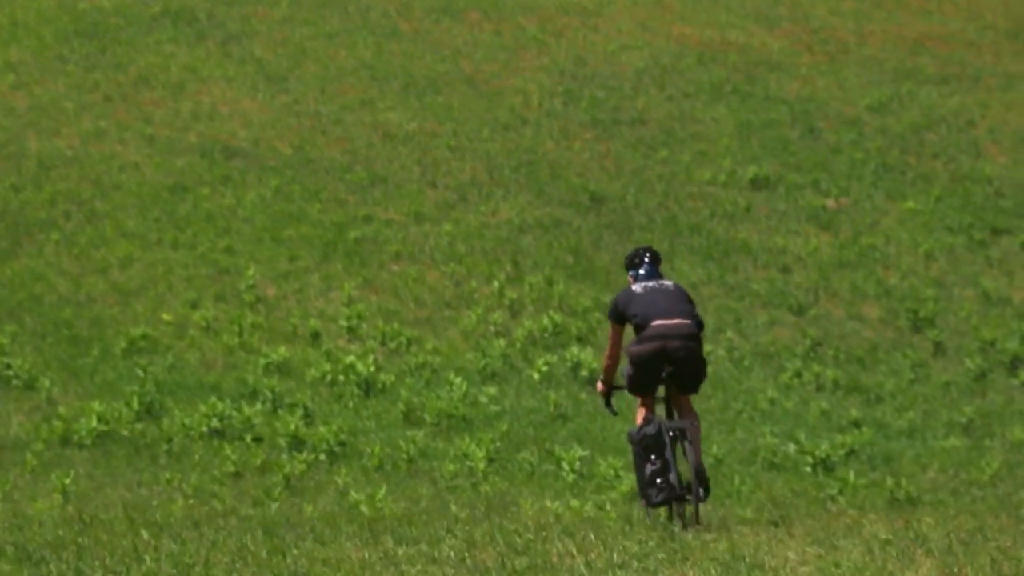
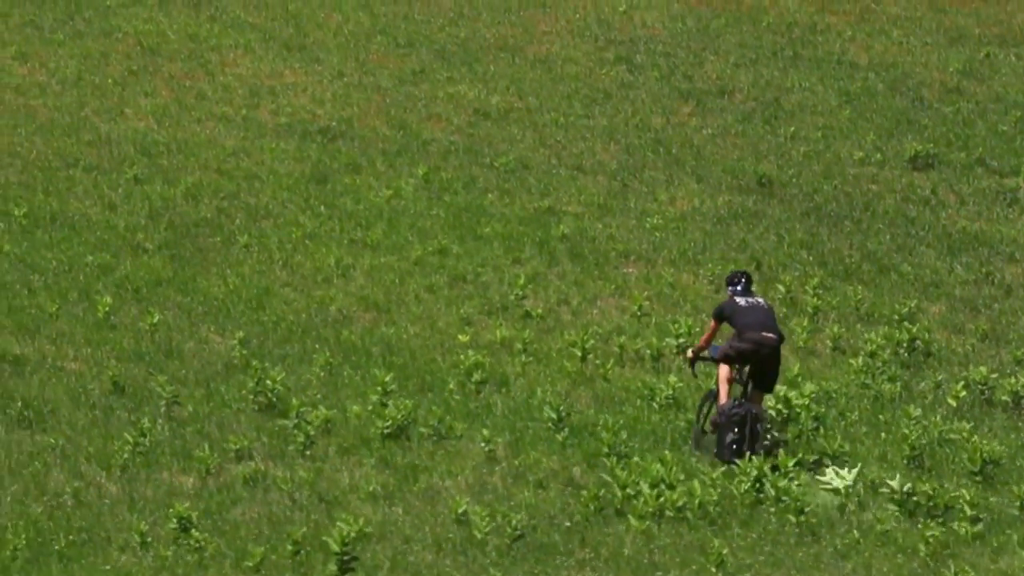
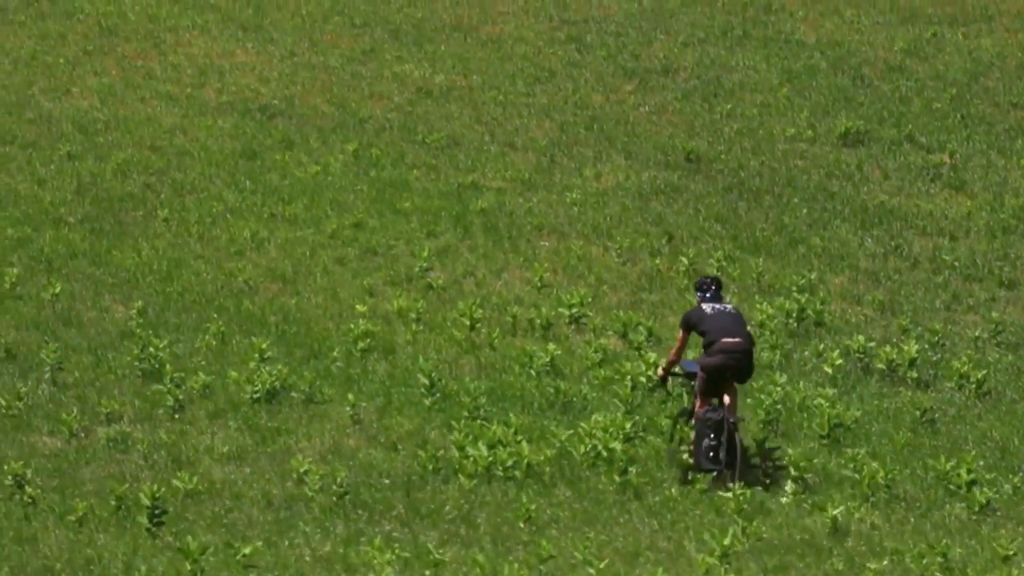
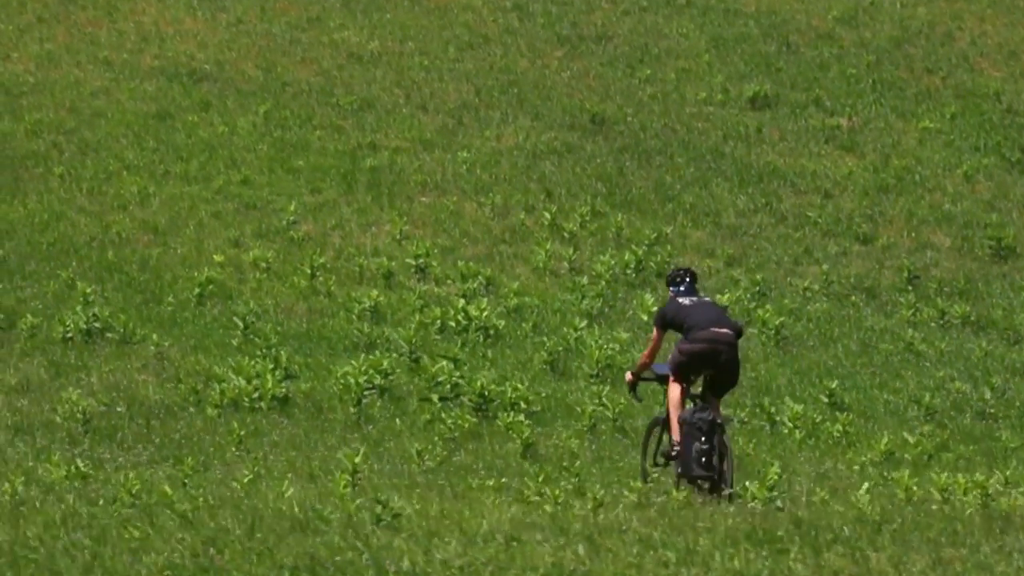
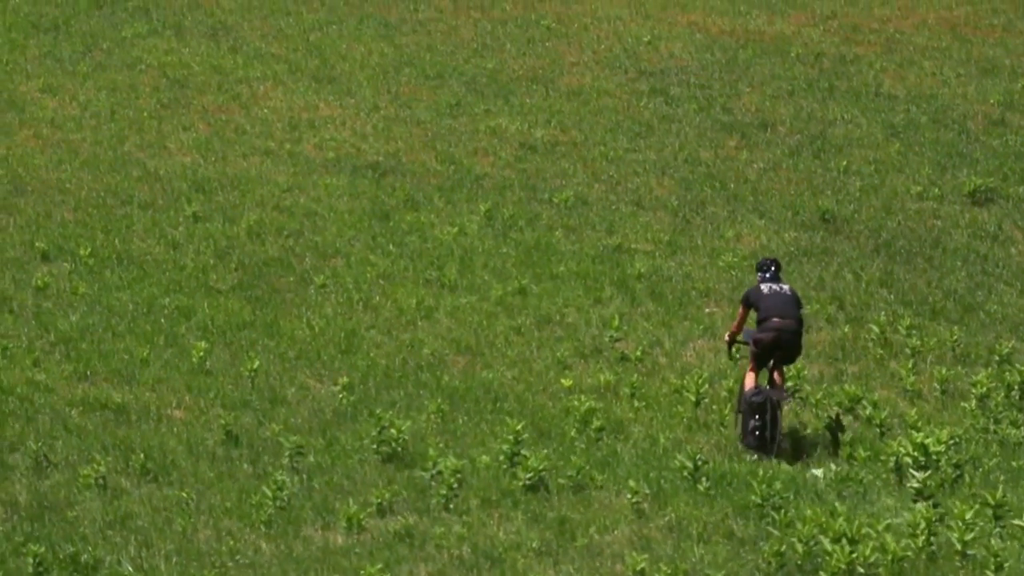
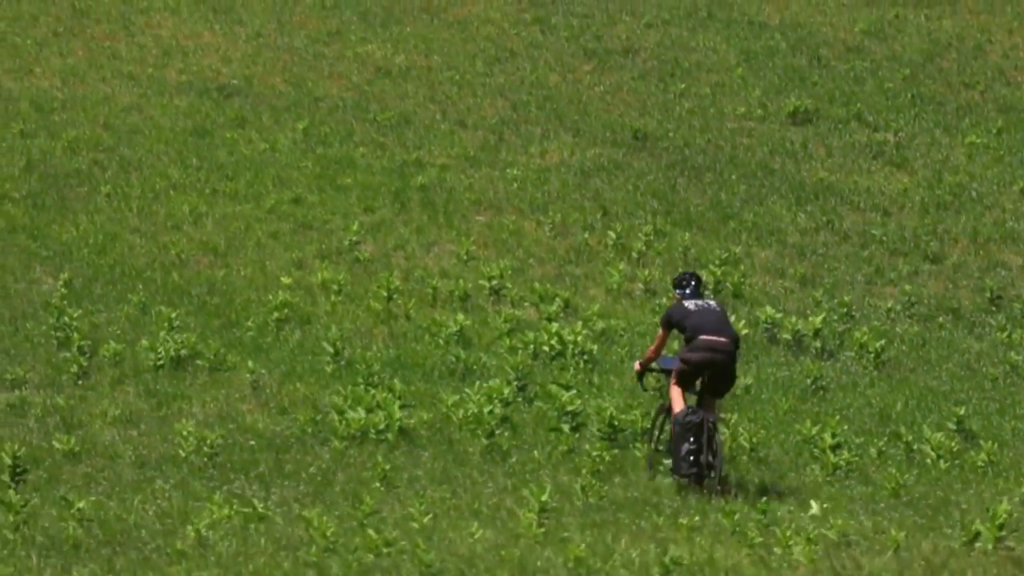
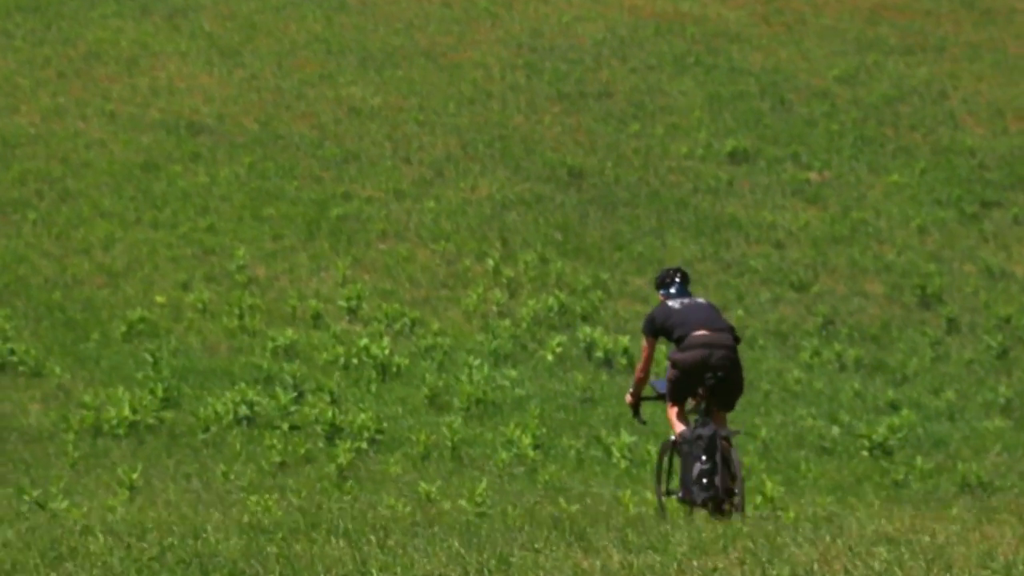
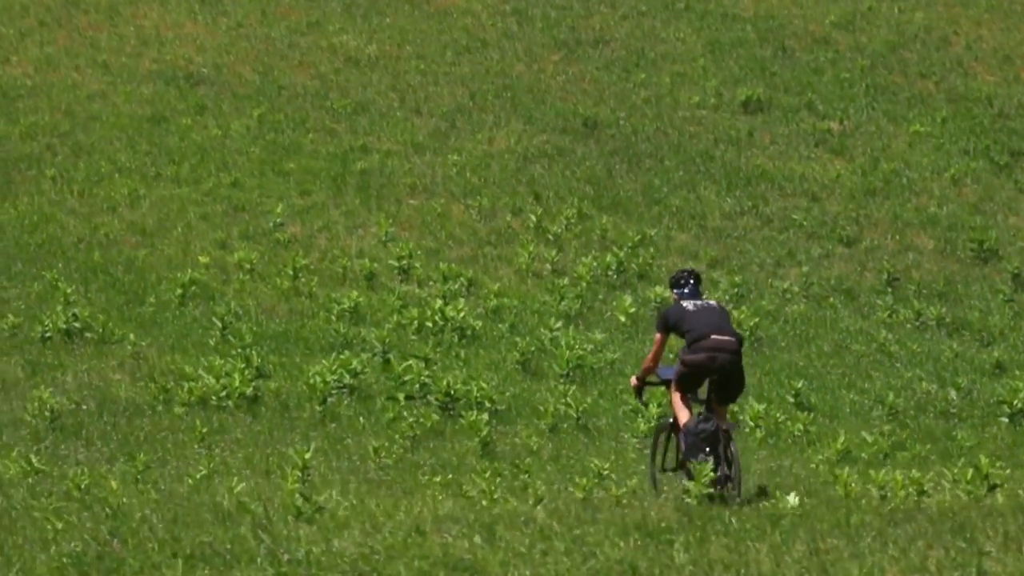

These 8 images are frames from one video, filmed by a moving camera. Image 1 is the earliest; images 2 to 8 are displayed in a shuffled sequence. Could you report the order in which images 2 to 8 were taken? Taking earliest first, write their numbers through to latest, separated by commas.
7, 8, 4, 6, 3, 2, 5
